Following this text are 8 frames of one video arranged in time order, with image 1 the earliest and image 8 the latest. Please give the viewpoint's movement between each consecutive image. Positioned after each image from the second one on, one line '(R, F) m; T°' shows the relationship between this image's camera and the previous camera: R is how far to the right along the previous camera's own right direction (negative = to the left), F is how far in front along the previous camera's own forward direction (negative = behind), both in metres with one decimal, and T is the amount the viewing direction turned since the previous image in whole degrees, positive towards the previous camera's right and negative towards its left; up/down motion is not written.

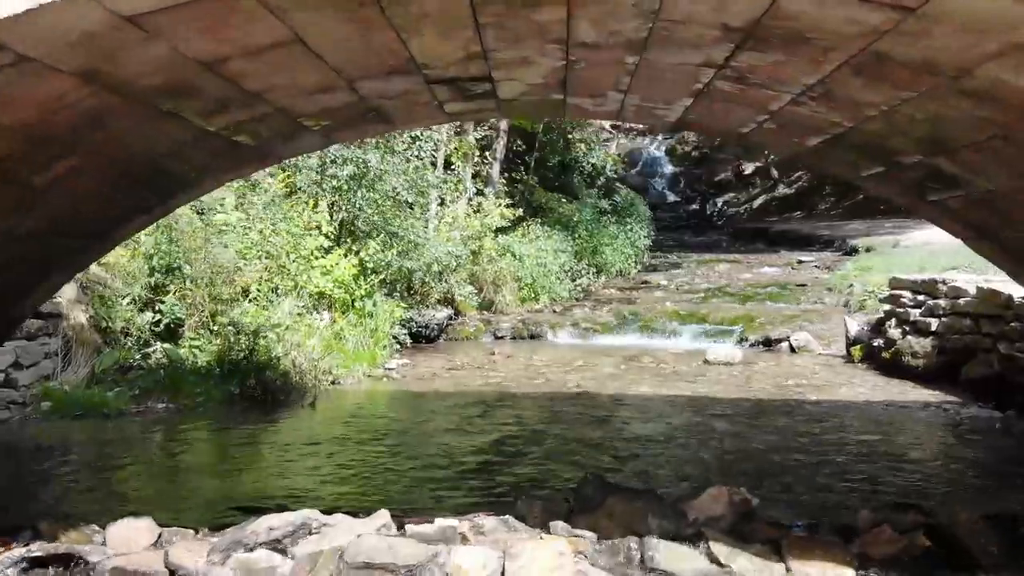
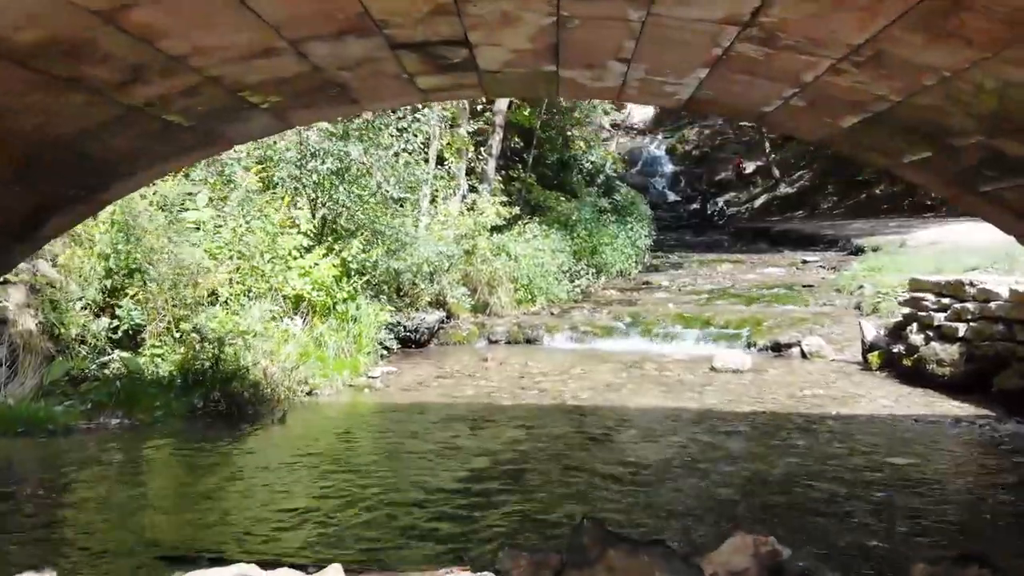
(+0.1, +0.6) m; 0°
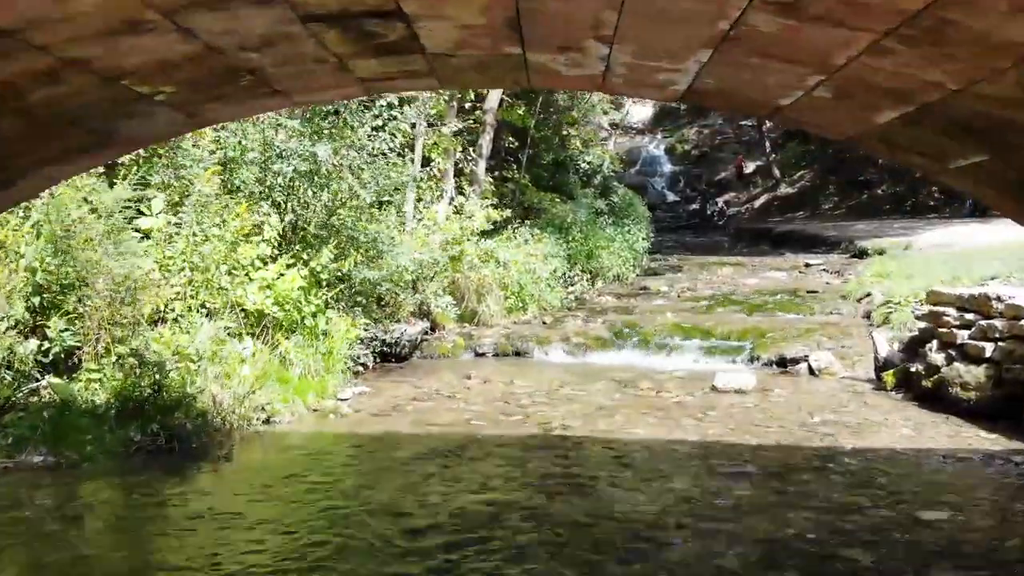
(+0.2, +0.7) m; 0°
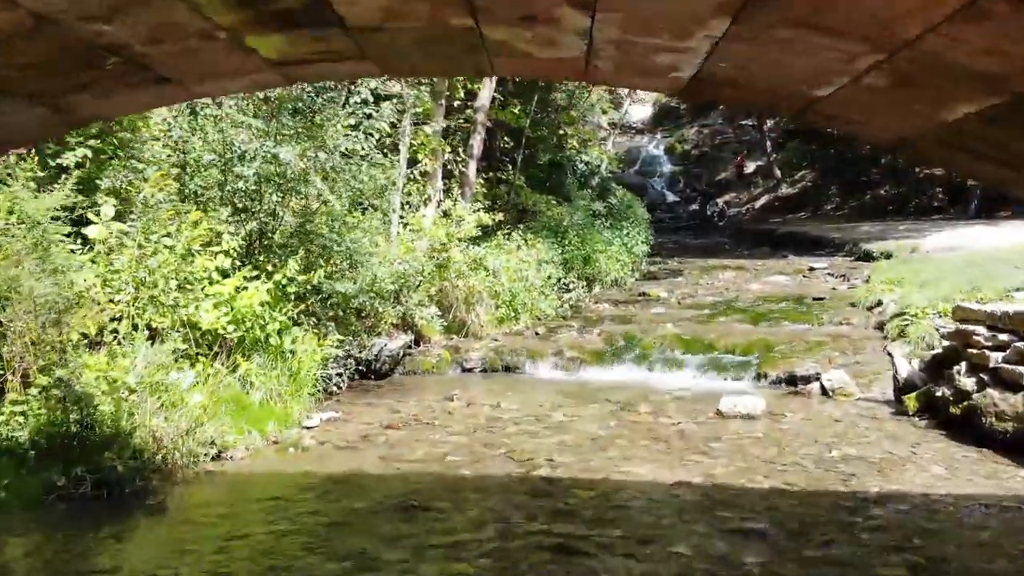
(+0.2, +0.7) m; 0°
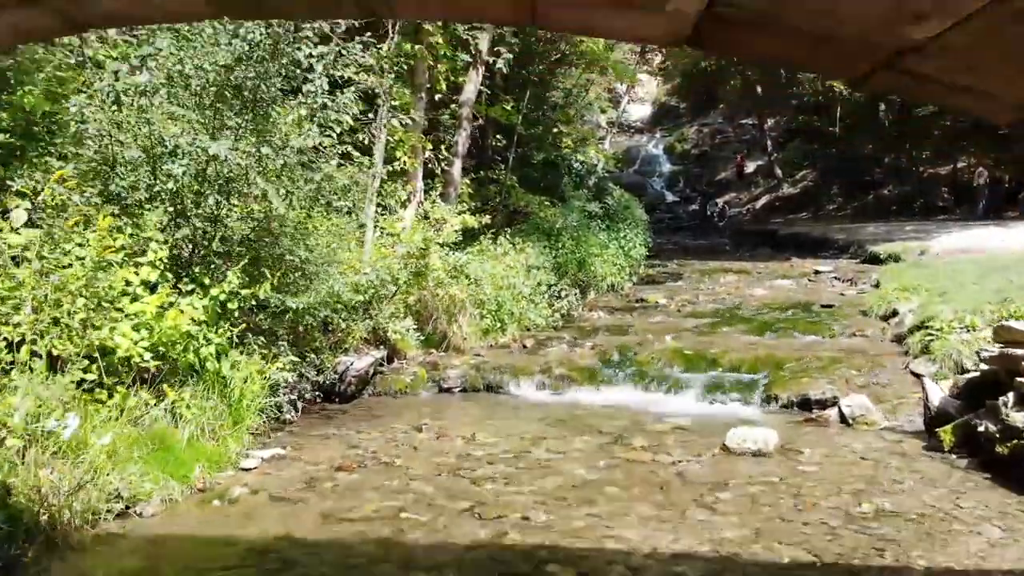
(+0.3, +1.0) m; 0°
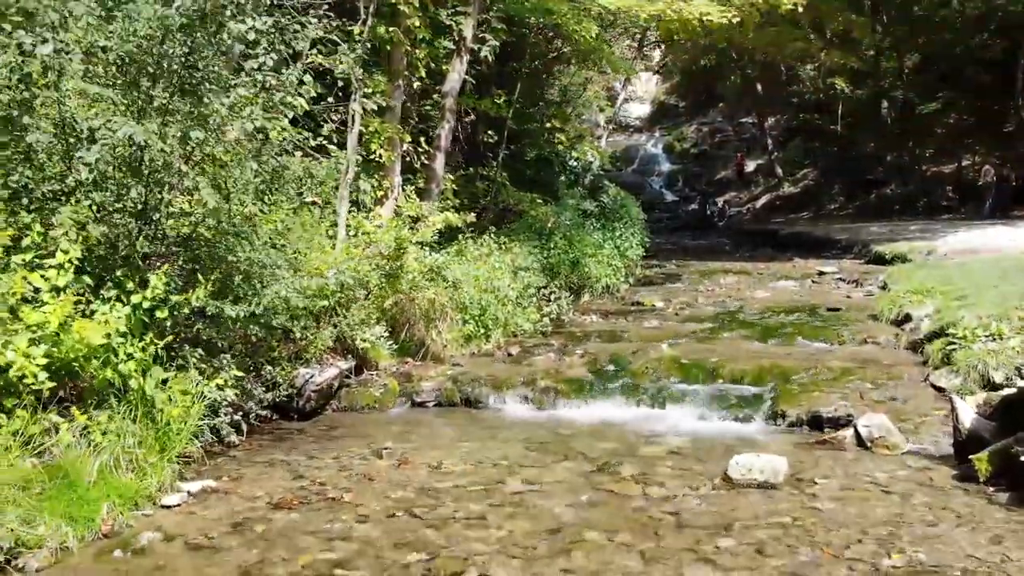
(+0.3, +0.9) m; 0°
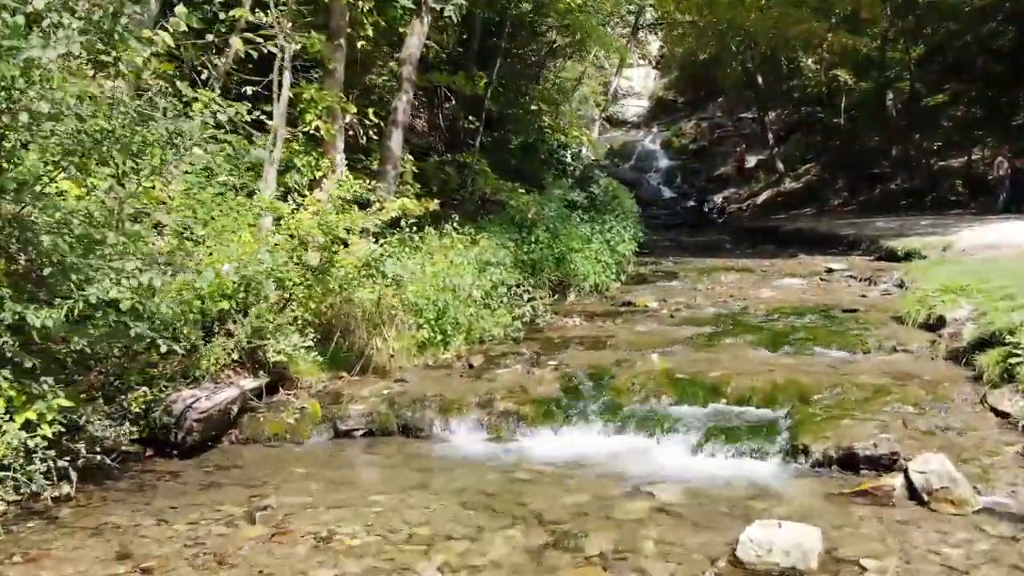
(+0.5, +1.7) m; 0°
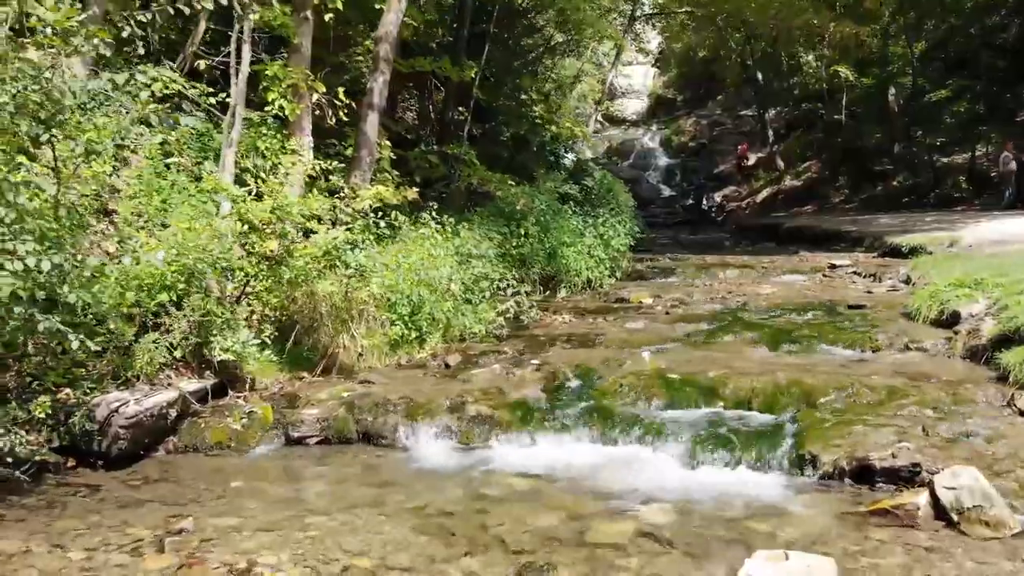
(+0.3, +0.7) m; 0°
